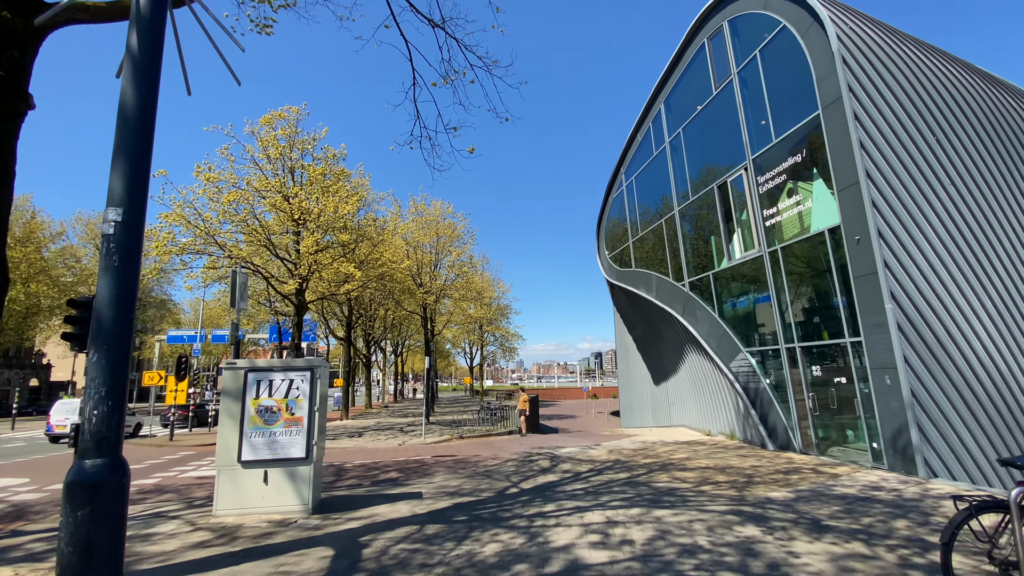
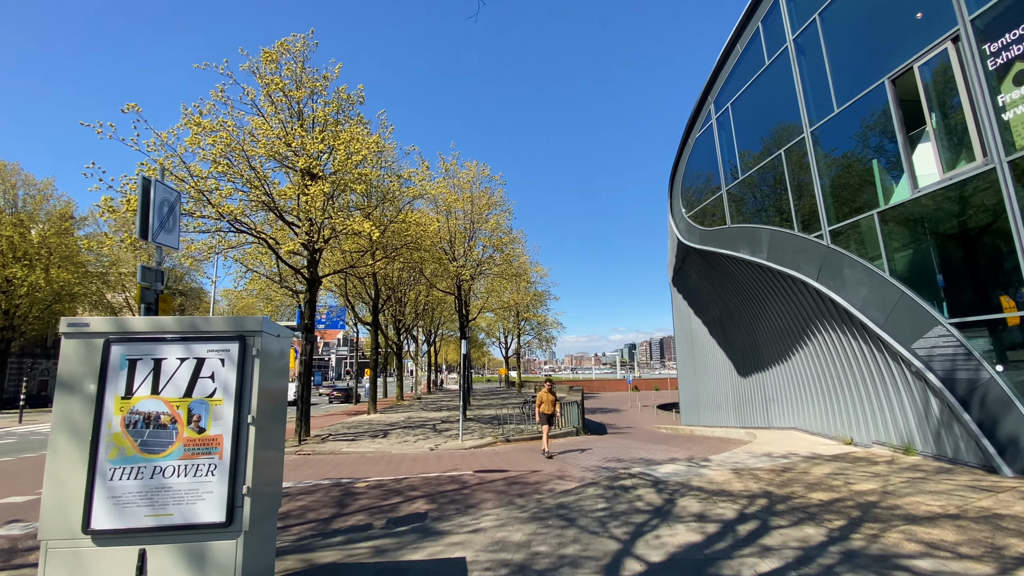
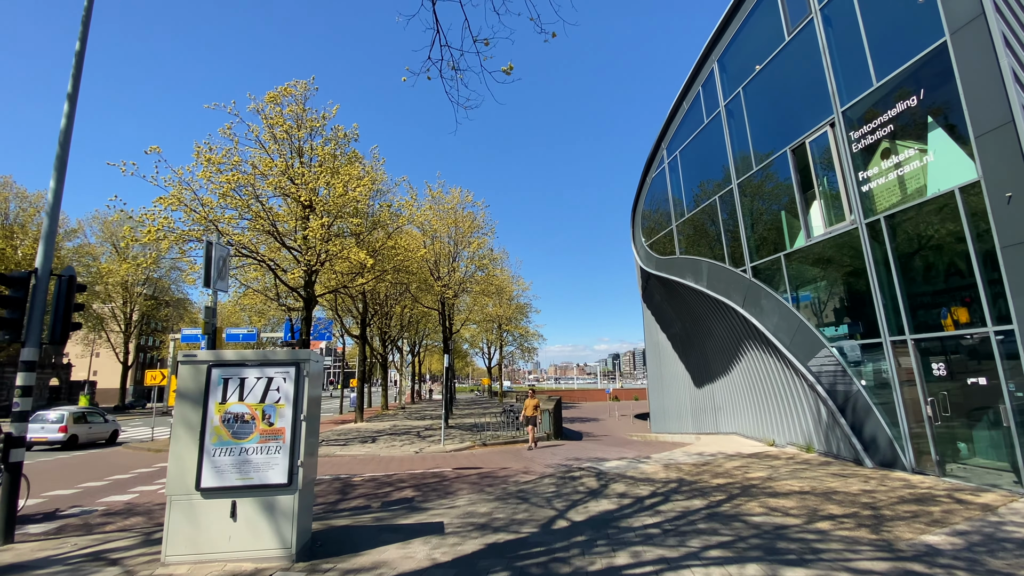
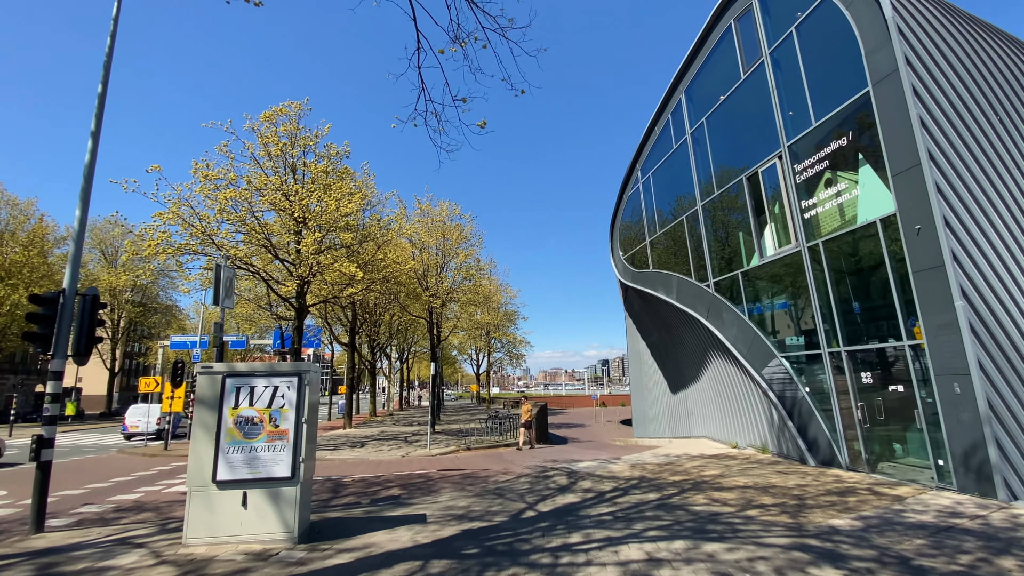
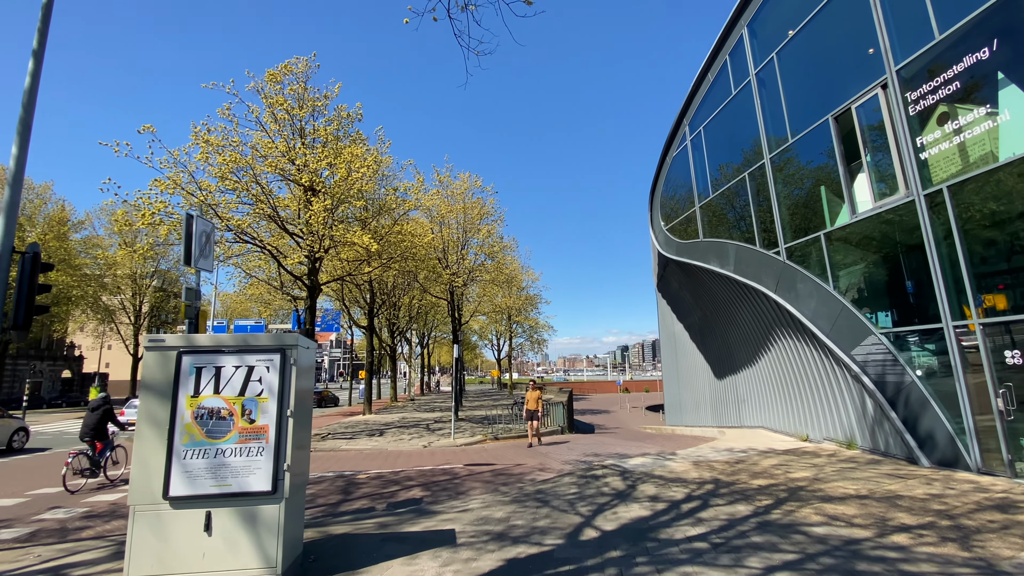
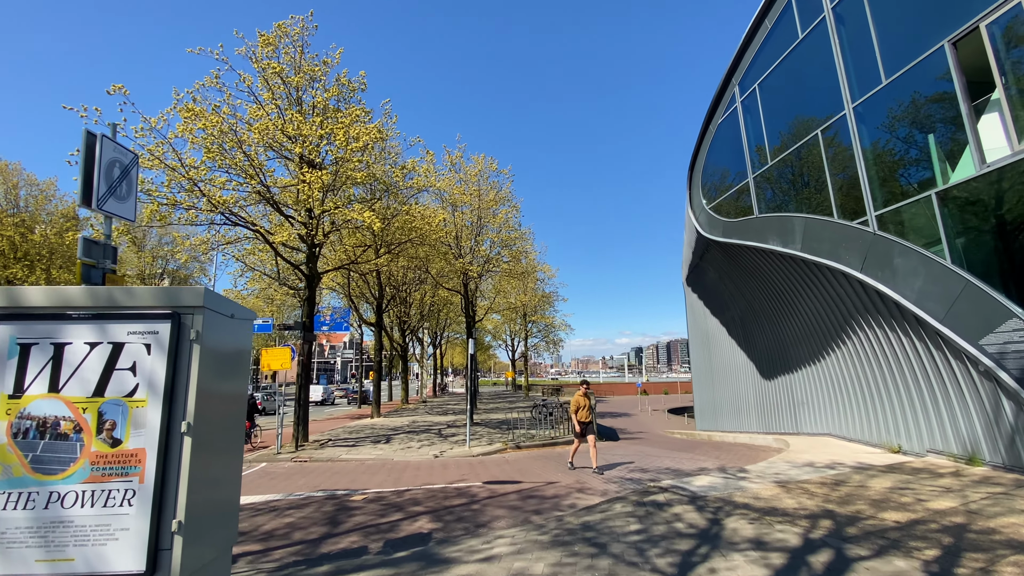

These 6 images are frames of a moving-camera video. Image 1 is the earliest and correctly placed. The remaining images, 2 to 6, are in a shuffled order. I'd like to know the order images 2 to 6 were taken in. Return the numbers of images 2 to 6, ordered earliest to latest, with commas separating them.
4, 3, 5, 2, 6
